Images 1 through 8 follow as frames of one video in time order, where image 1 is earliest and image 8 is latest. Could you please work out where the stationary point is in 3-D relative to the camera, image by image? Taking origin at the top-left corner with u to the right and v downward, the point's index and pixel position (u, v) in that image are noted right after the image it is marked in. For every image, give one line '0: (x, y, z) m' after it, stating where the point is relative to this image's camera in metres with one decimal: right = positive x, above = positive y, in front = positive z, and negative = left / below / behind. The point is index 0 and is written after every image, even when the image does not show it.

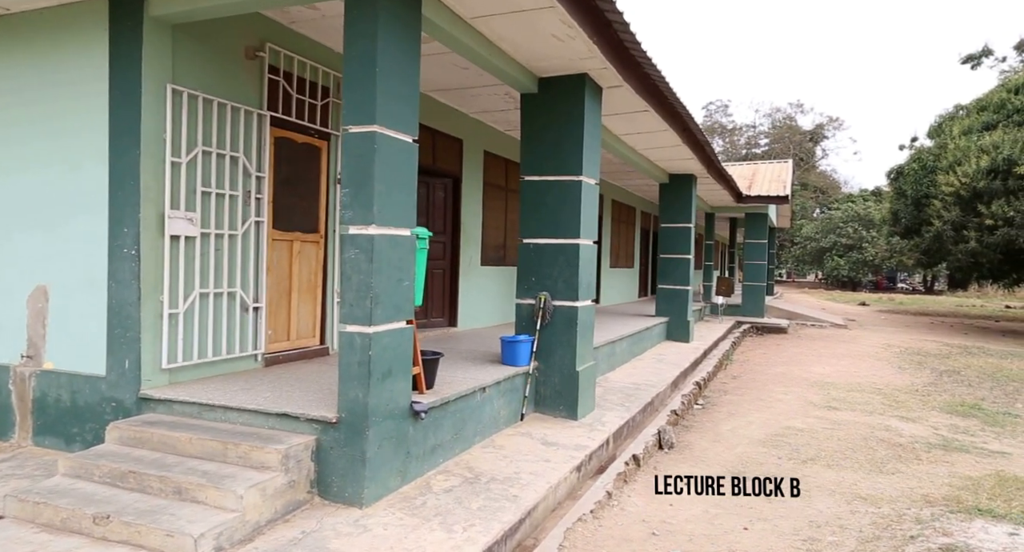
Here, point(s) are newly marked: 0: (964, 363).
0: (+6.6, -1.3, +9.5) m
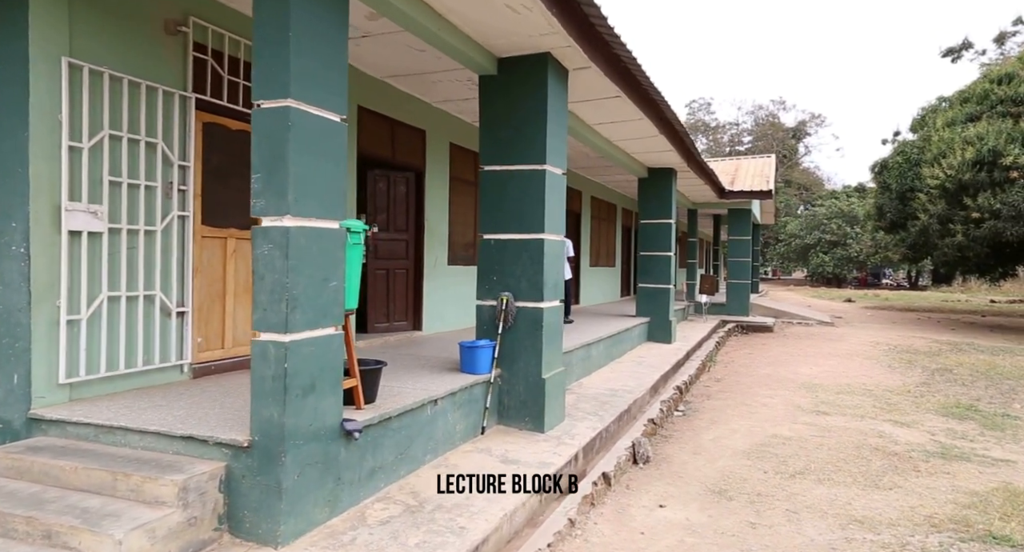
0: (+6.2, -1.2, +9.2) m
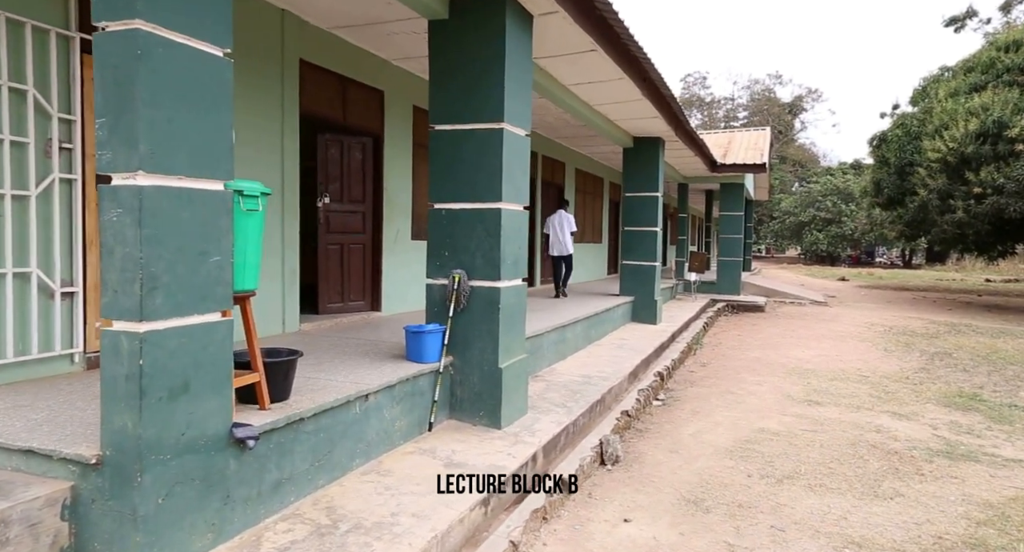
0: (+5.9, -0.9, +8.7) m
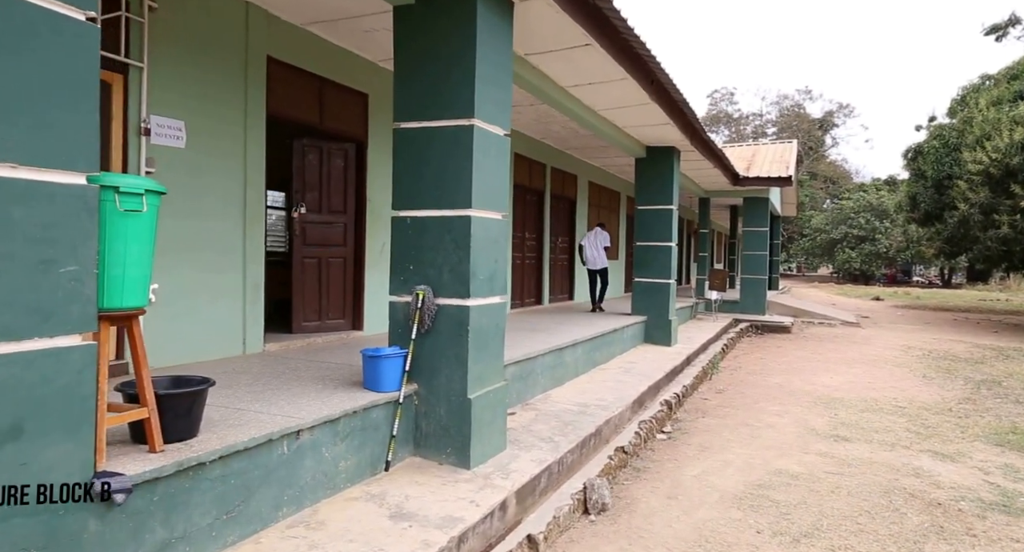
0: (+5.9, -1.1, +7.9) m
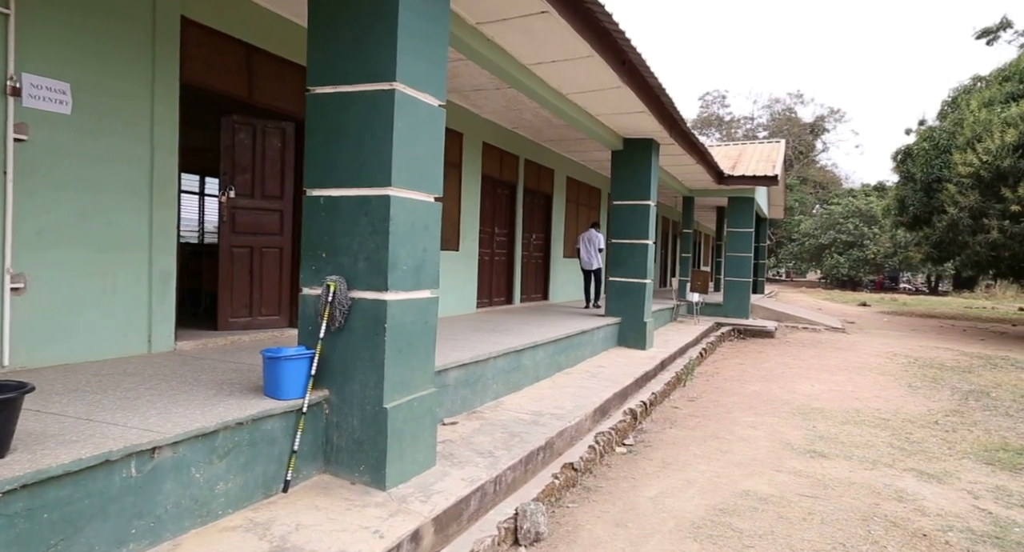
0: (+5.5, -1.2, +7.5) m
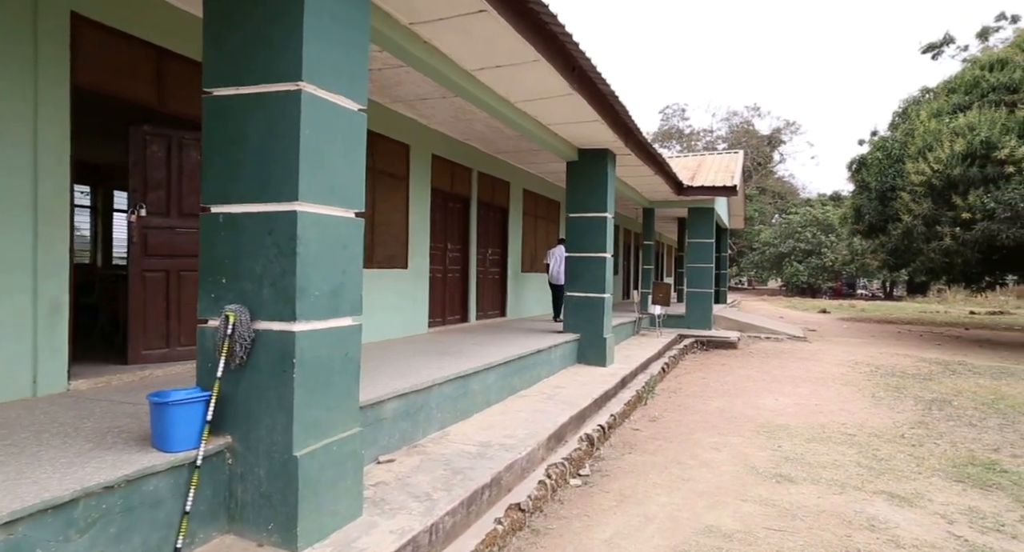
0: (+5.0, -1.3, +7.4) m
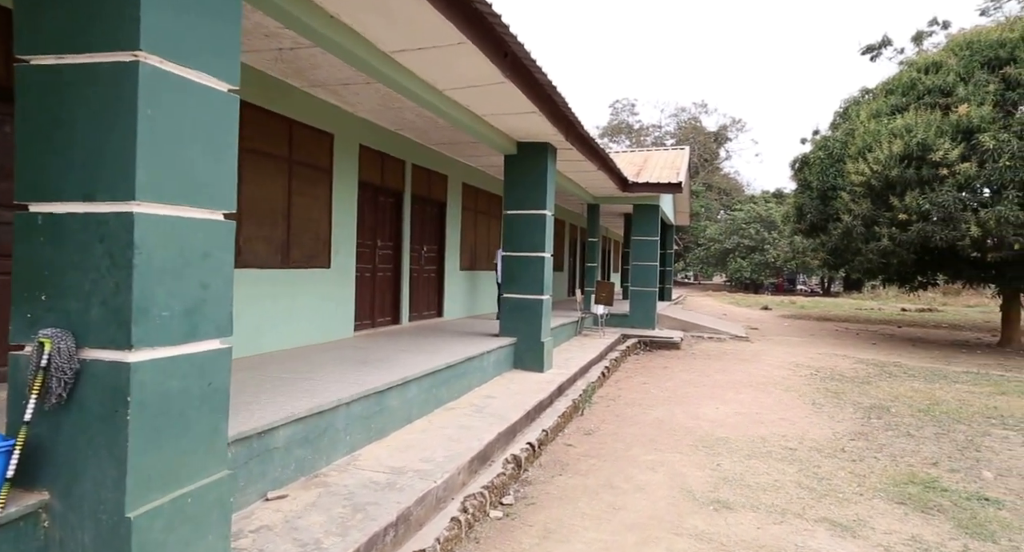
0: (+4.3, -1.3, +7.3) m
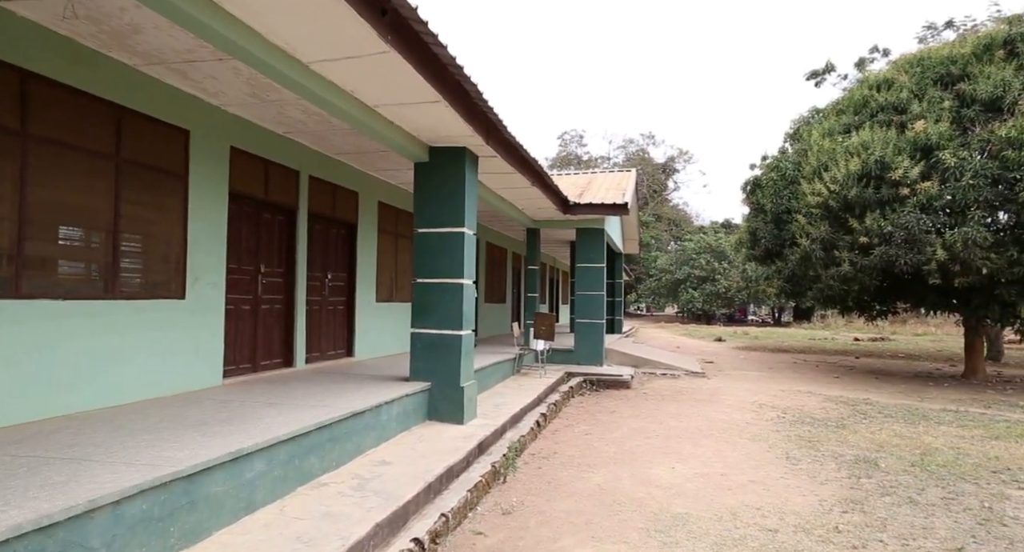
0: (+3.4, -1.6, +6.2) m
